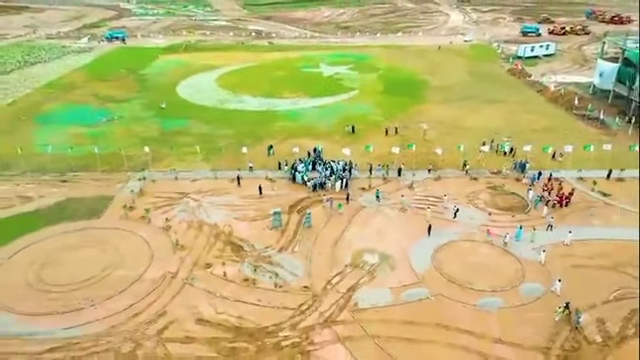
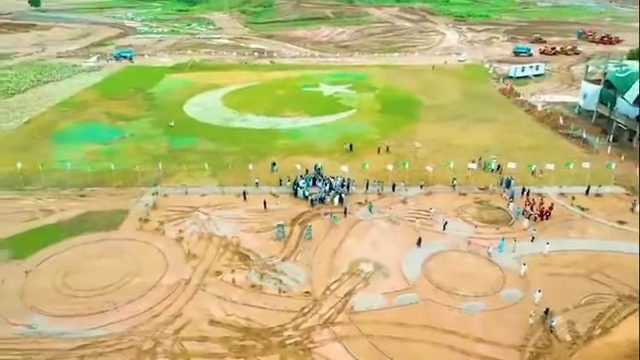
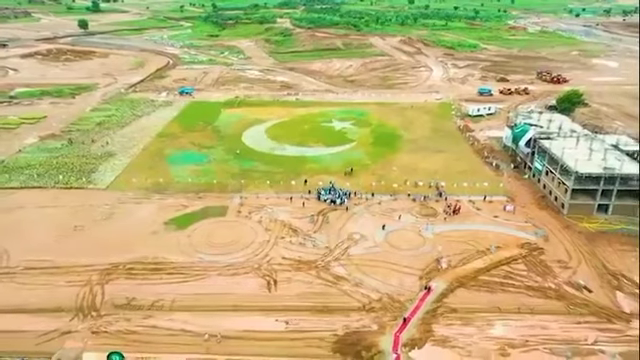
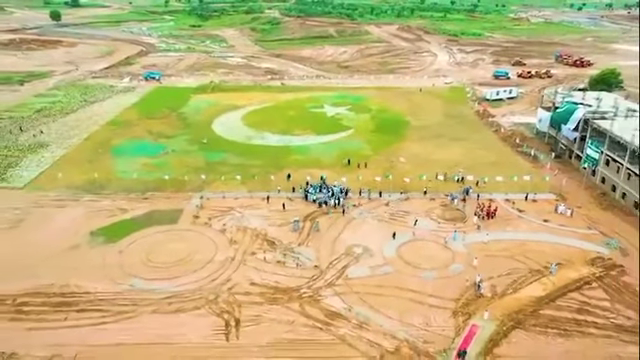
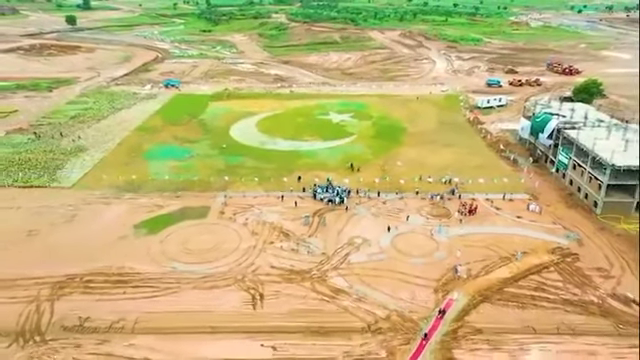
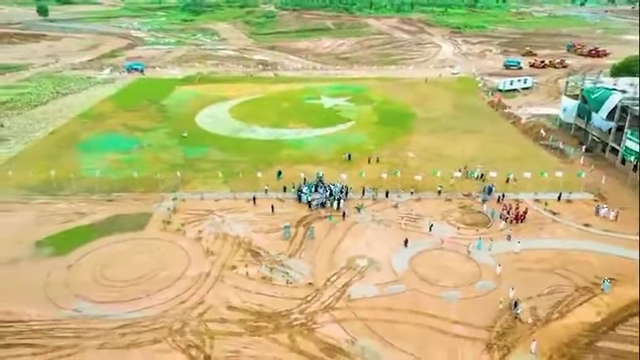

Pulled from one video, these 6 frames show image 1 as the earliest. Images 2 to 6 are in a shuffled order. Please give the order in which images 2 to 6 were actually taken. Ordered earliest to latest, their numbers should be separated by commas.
2, 6, 4, 5, 3
